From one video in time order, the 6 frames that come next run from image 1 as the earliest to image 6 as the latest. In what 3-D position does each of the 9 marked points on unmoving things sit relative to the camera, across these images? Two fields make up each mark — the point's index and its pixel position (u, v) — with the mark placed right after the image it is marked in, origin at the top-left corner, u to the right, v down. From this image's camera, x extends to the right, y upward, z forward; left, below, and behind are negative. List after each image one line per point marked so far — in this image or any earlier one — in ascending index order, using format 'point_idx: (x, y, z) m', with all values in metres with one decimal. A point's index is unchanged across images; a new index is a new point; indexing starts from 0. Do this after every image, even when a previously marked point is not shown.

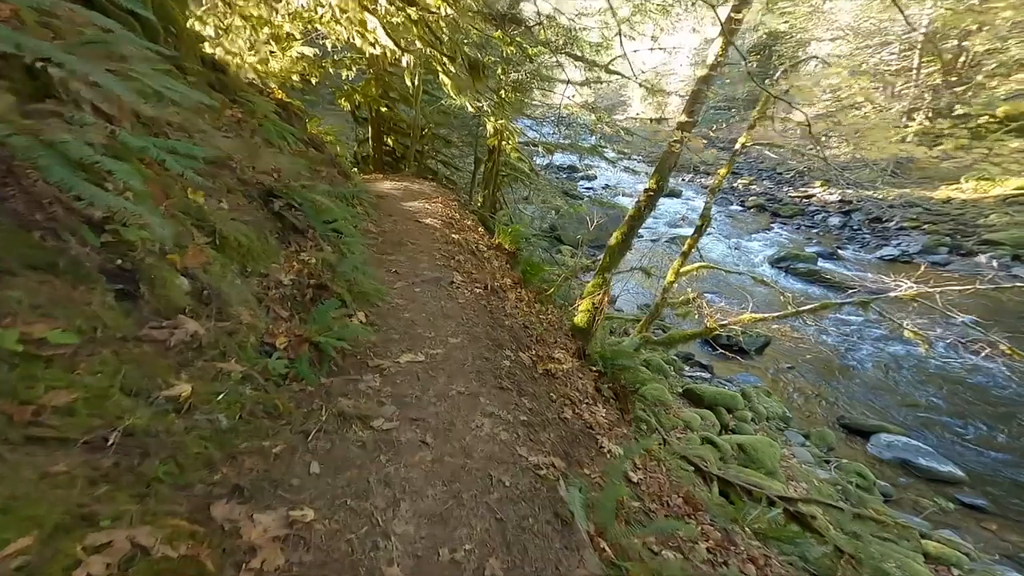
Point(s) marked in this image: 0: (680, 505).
0: (+2.3, -3.0, +5.1) m
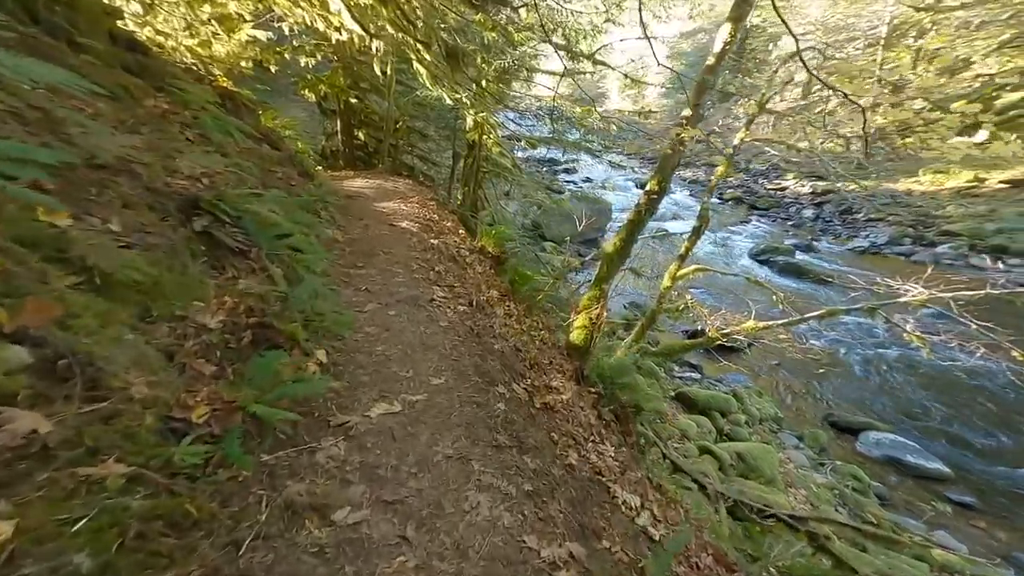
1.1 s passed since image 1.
0: (+2.3, -3.3, +4.4) m
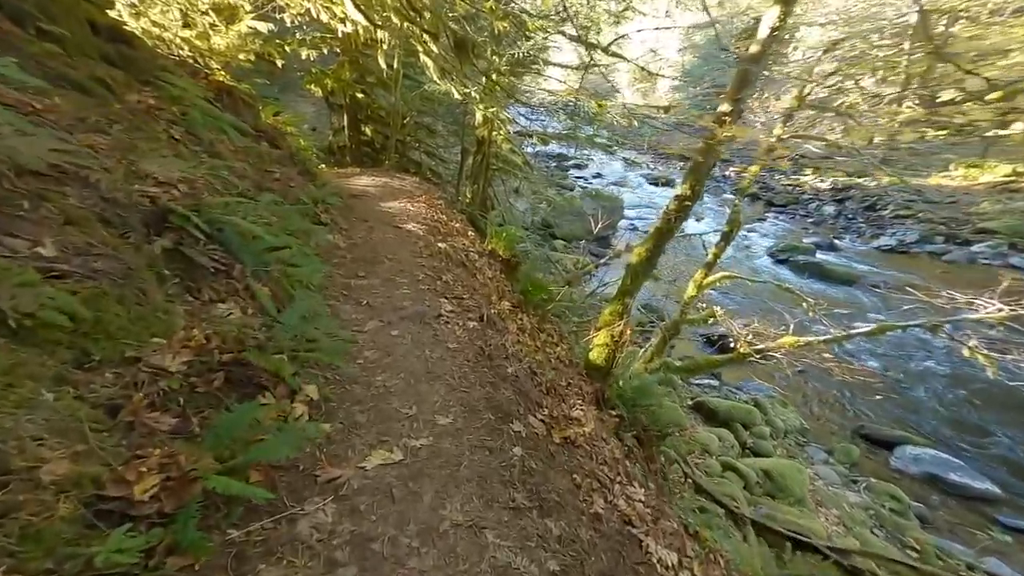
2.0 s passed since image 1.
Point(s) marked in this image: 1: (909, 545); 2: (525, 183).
0: (+2.5, -3.5, +3.8) m
1: (+8.8, -5.7, +8.3) m
2: (+0.4, +3.6, +12.7) m
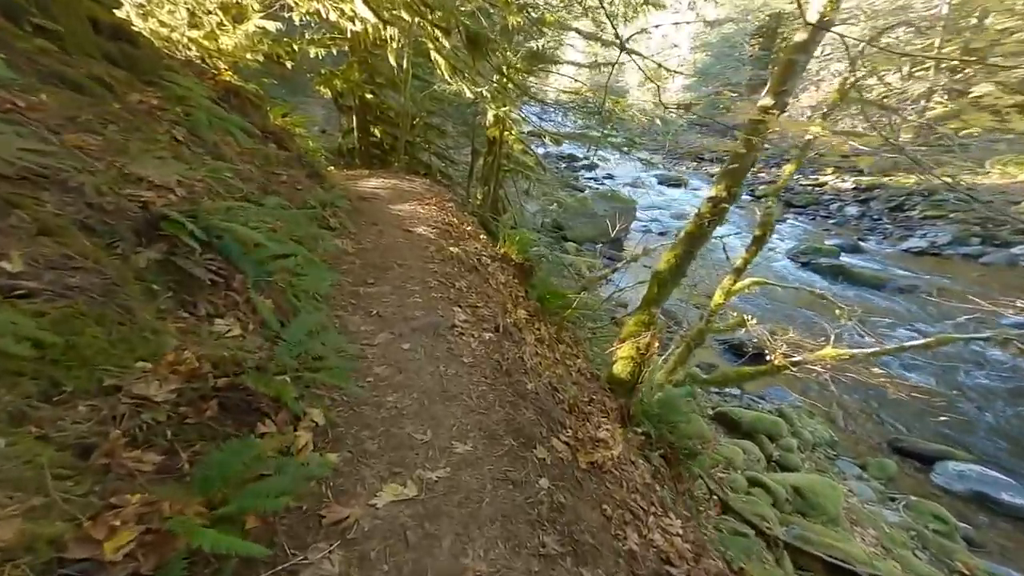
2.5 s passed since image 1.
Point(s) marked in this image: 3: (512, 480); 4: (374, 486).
0: (+2.7, -3.6, +3.3) m
1: (+9.2, -5.8, +7.7) m
2: (+0.8, +3.5, +12.4) m
3: (0.0, -1.7, +3.4) m
4: (-1.1, -1.5, +2.9) m
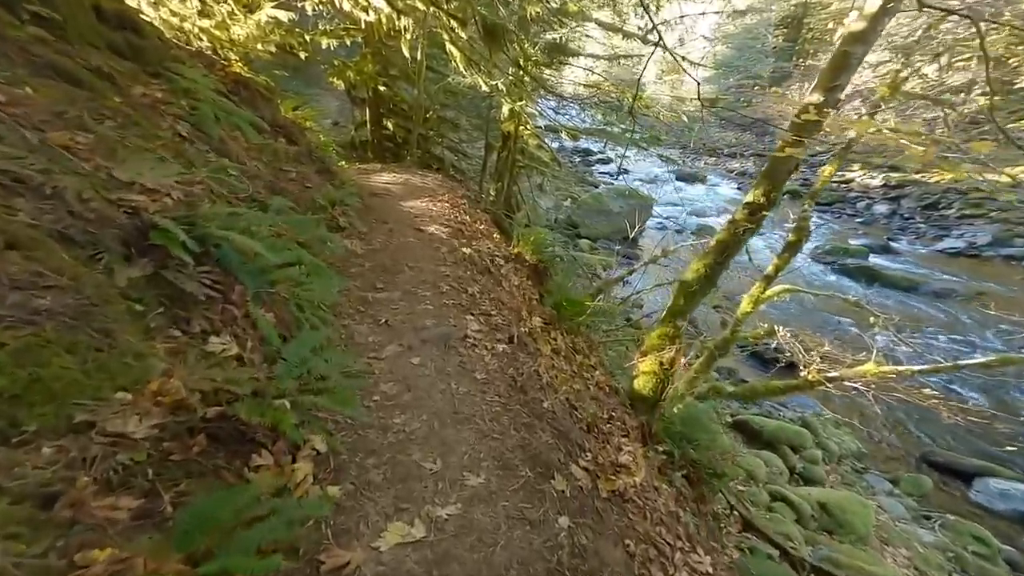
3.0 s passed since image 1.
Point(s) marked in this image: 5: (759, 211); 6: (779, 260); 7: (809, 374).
0: (+2.8, -3.8, +3.0) m
1: (+9.3, -6.1, +7.2) m
2: (+1.3, +3.4, +12.0) m
3: (+0.1, -1.9, +3.1) m
4: (-1.0, -1.7, +2.7) m
5: (+3.4, +1.1, +5.2) m
6: (+5.0, +0.5, +7.0) m
7: (+5.0, -1.5, +6.3) m
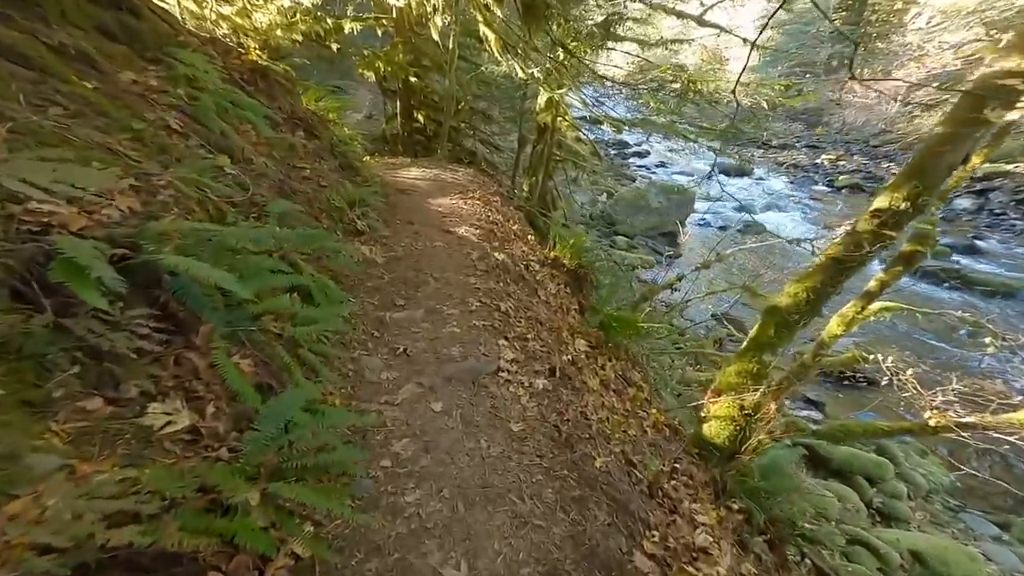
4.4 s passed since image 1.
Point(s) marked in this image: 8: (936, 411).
0: (+3.1, -4.2, +1.9) m
1: (+9.9, -6.5, +5.6) m
2: (+2.4, +3.3, +10.8) m
3: (+0.4, -2.2, +2.2) m
4: (-0.7, -2.0, +1.8) m
5: (+3.9, +0.8, +4.0) m
6: (+5.6, +0.2, +5.7) m
7: (+5.5, -1.8, +5.0) m
8: (+5.6, -1.7, +5.0) m
